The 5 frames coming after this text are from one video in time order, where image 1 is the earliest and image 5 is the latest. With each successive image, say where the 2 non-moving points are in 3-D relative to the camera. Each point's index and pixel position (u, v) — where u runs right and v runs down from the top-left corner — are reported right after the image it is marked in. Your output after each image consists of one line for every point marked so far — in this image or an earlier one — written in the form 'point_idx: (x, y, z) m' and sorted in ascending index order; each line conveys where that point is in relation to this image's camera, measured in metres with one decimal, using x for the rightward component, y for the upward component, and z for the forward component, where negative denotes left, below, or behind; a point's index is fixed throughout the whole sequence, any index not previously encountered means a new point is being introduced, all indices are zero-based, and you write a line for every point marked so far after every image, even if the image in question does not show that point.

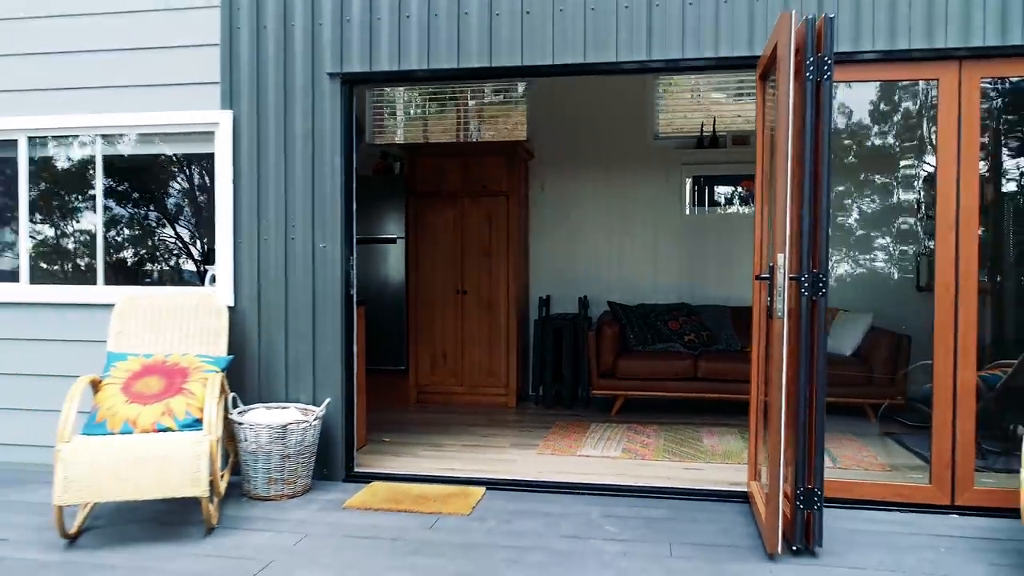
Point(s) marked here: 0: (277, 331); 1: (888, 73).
0: (-1.0, -0.2, +3.4) m
1: (+1.4, +0.8, +2.9) m
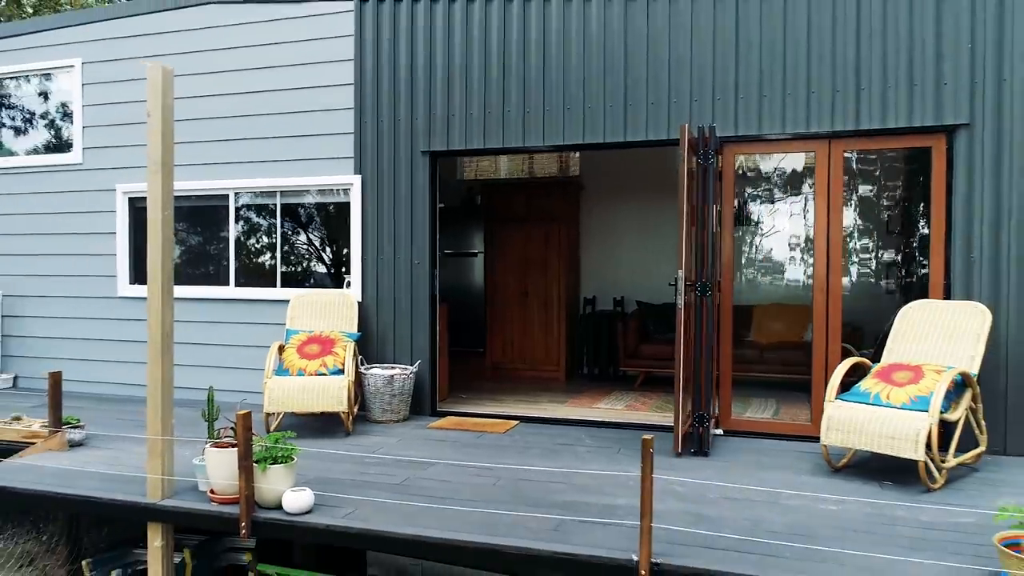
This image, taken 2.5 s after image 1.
0: (-0.8, -0.2, +5.2) m
1: (+1.5, +0.8, +4.4) m
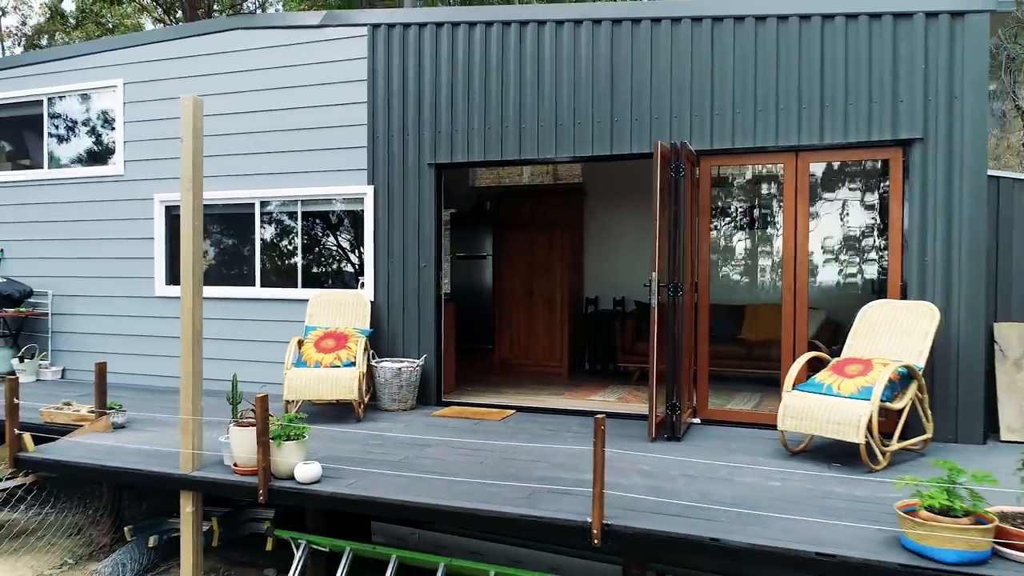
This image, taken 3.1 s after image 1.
0: (-0.8, -0.2, +5.7) m
1: (+1.5, +0.8, +4.8) m
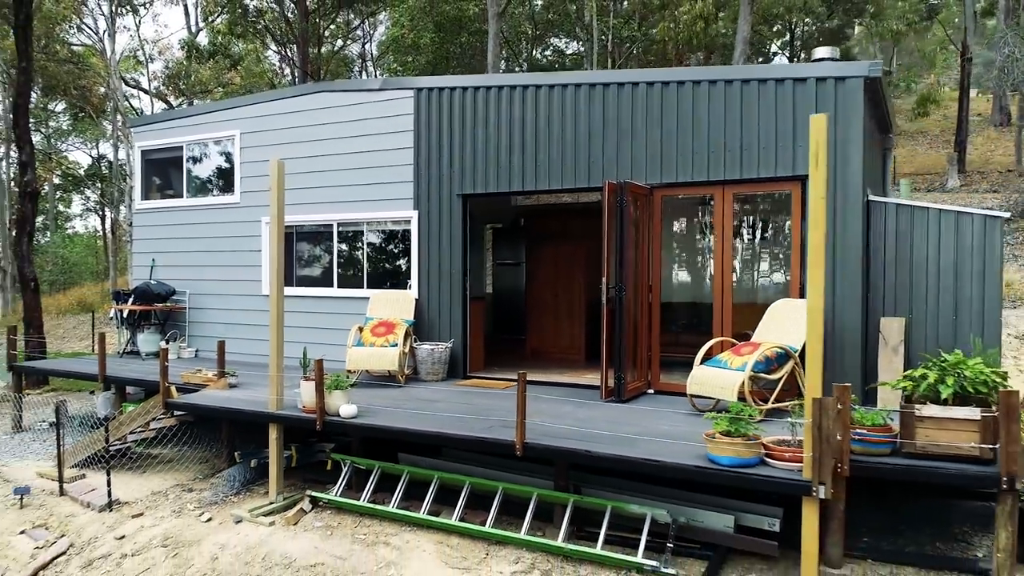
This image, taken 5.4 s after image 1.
0: (-0.7, -0.2, +7.4) m
1: (+1.4, +0.8, +6.2) m
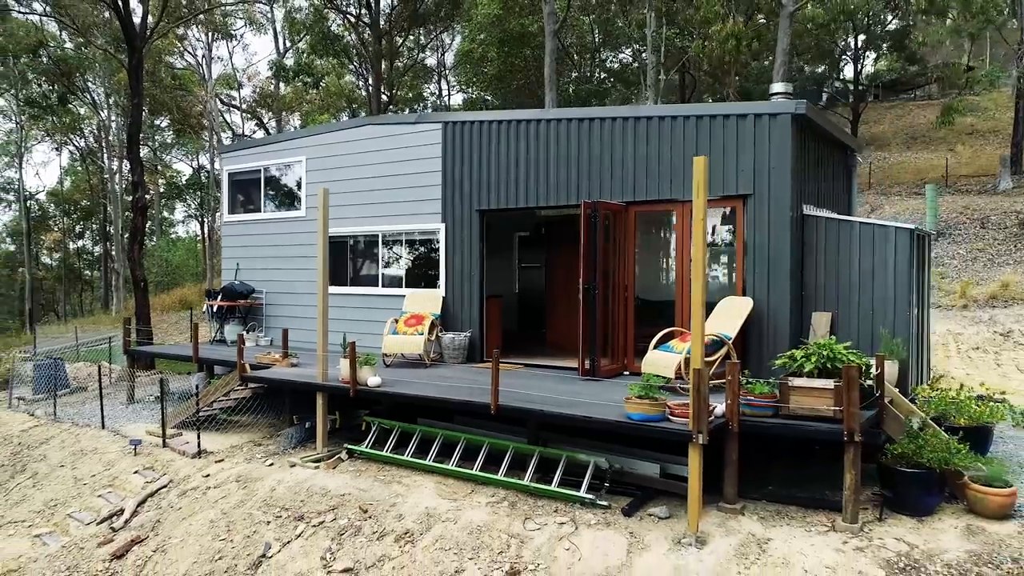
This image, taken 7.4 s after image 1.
0: (-0.6, -0.2, +8.9) m
1: (+1.4, +0.8, +7.5) m
